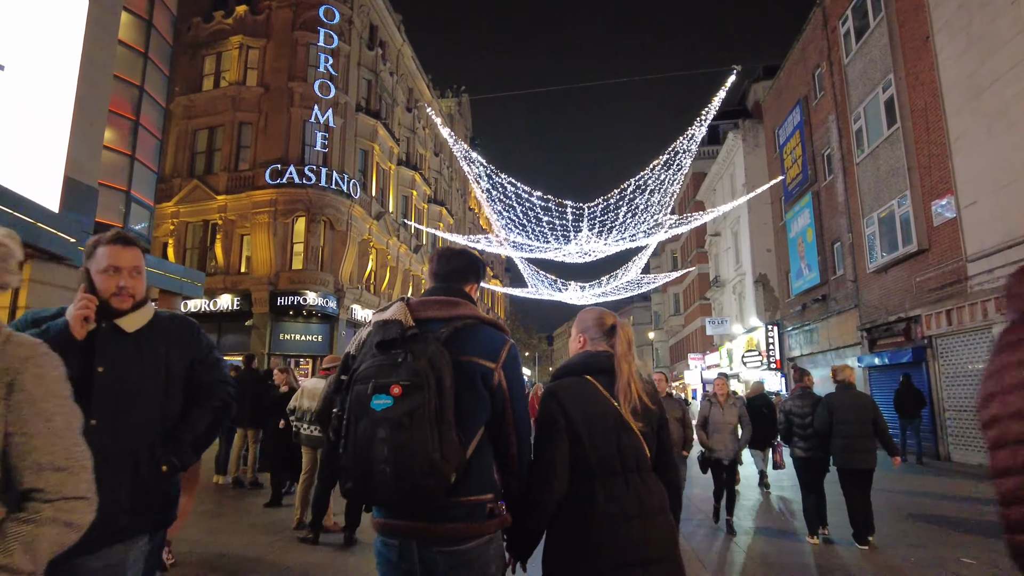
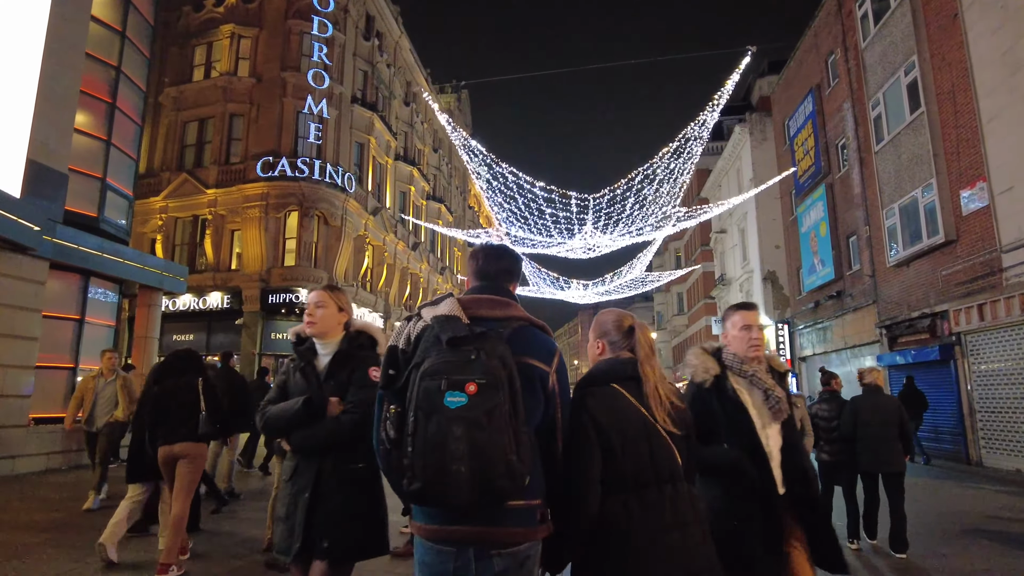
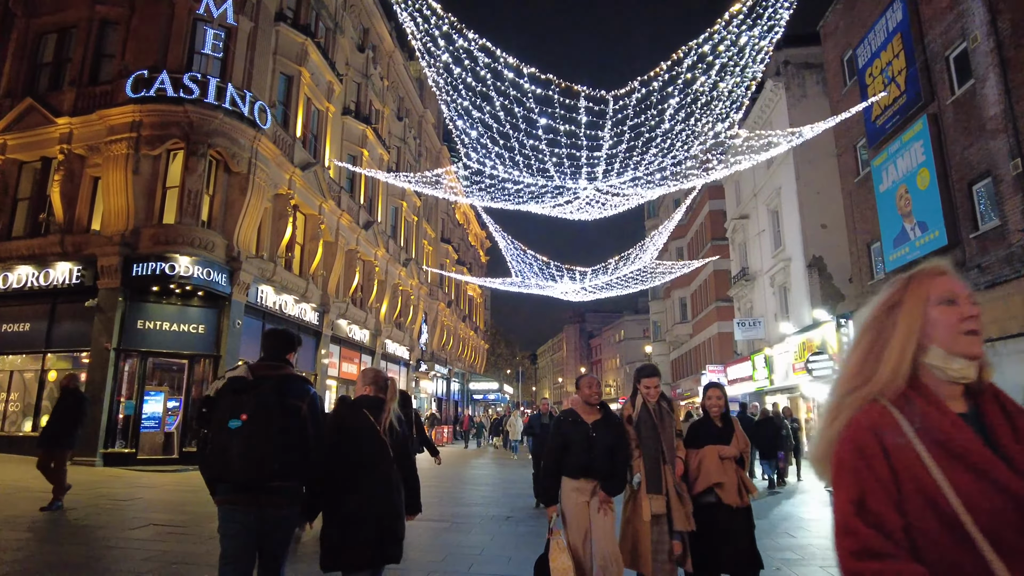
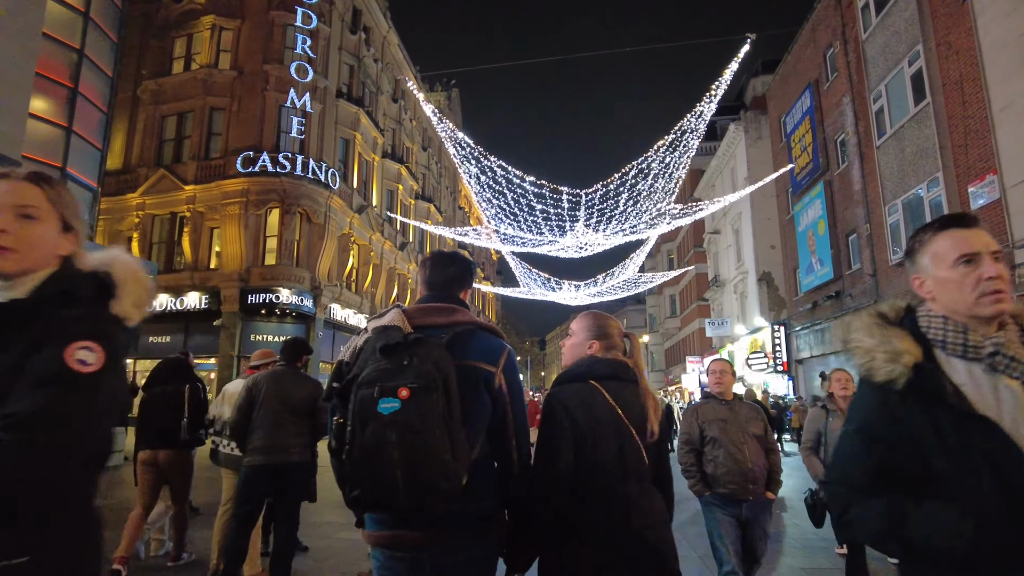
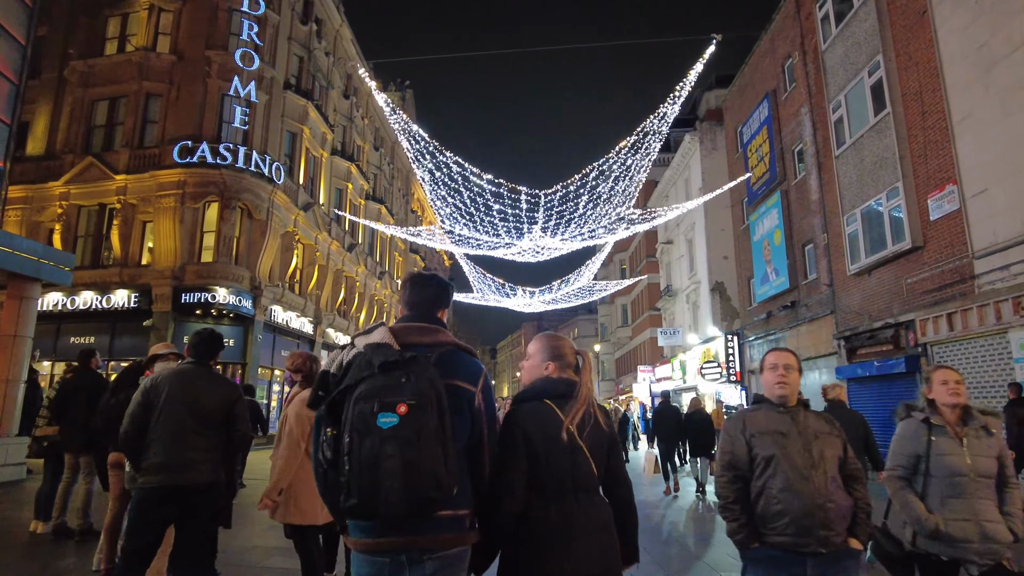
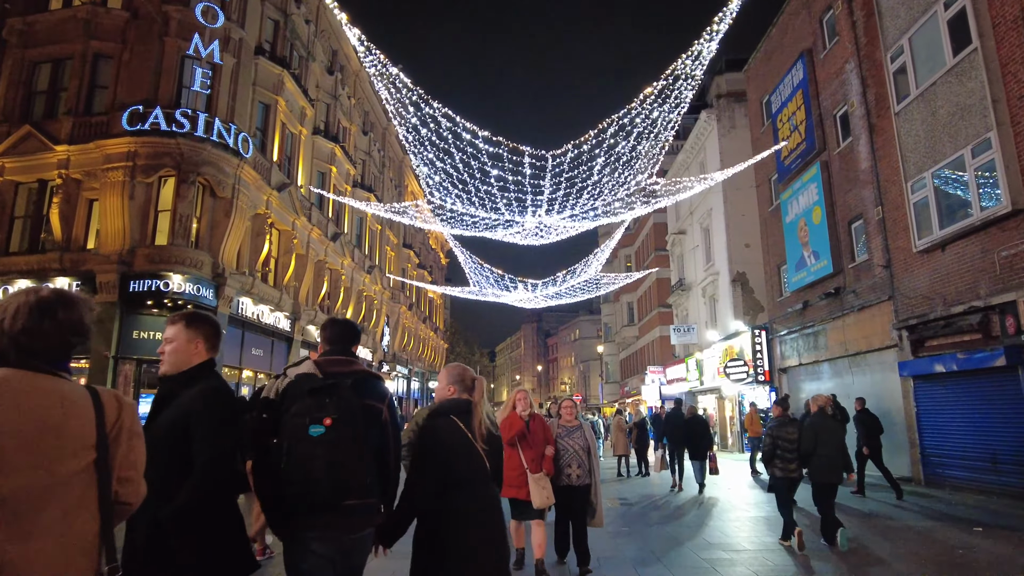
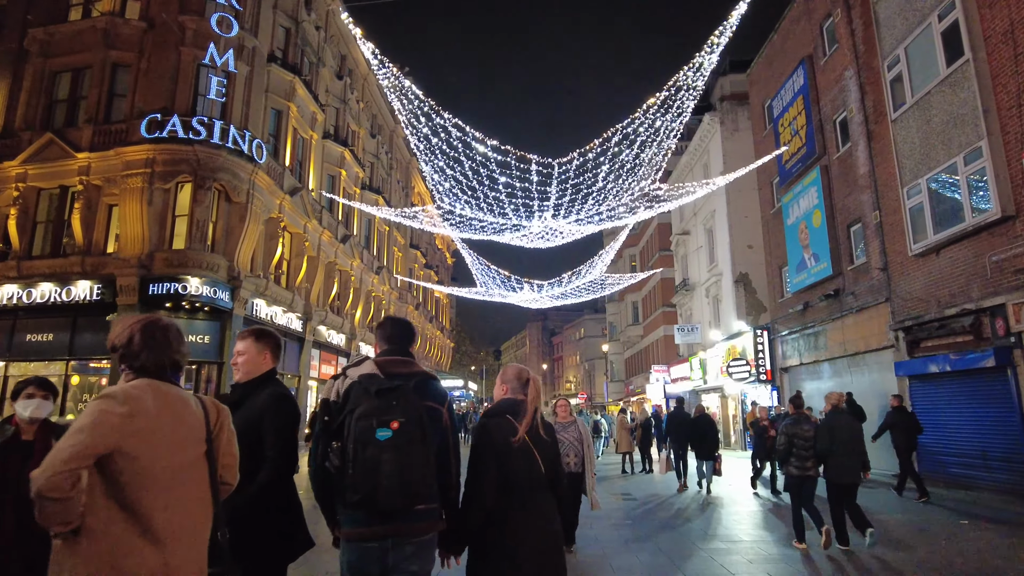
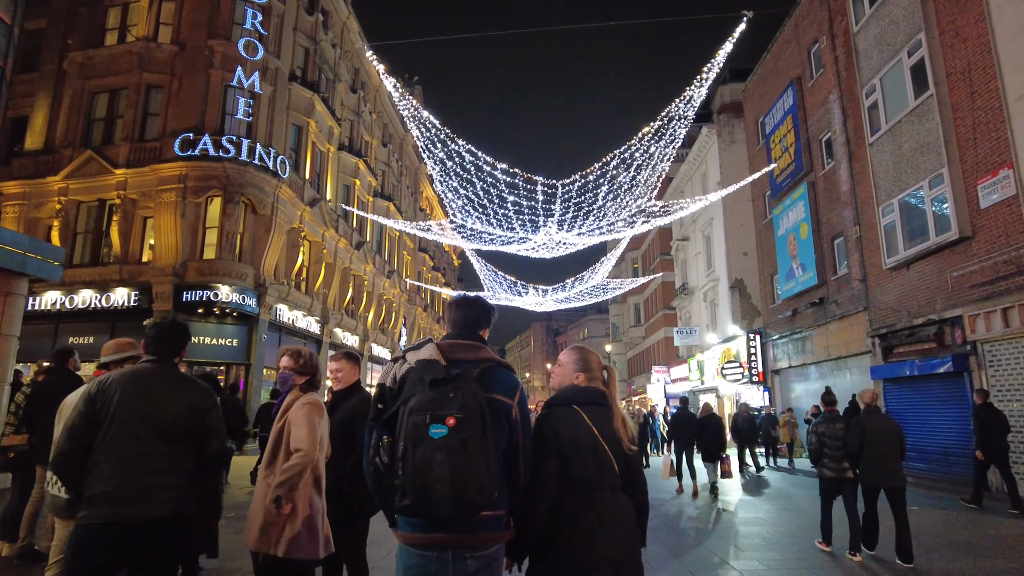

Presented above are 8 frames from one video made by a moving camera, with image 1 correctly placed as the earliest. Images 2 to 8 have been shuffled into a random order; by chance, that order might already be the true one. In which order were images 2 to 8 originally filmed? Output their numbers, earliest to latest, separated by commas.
2, 4, 5, 8, 7, 6, 3
